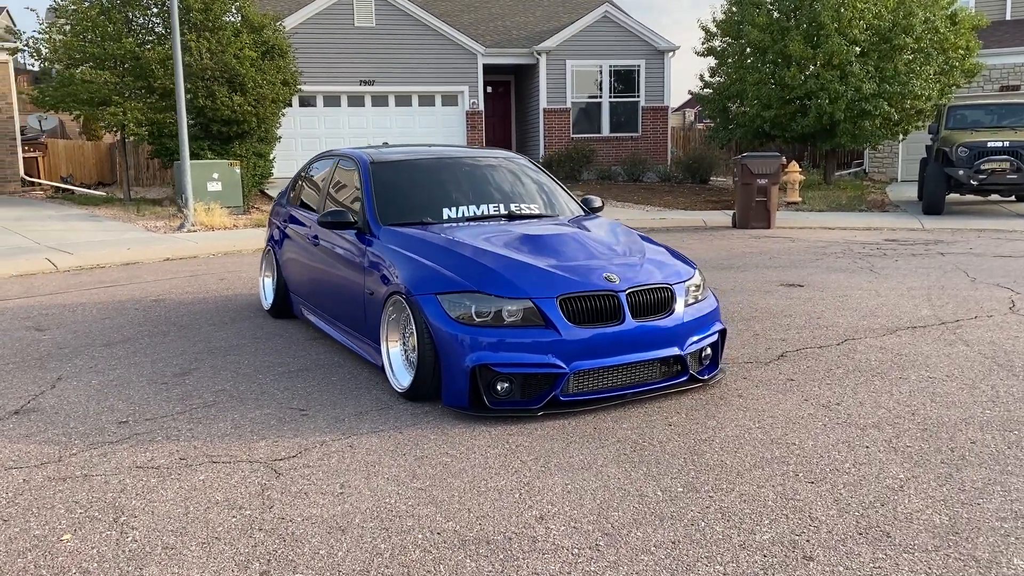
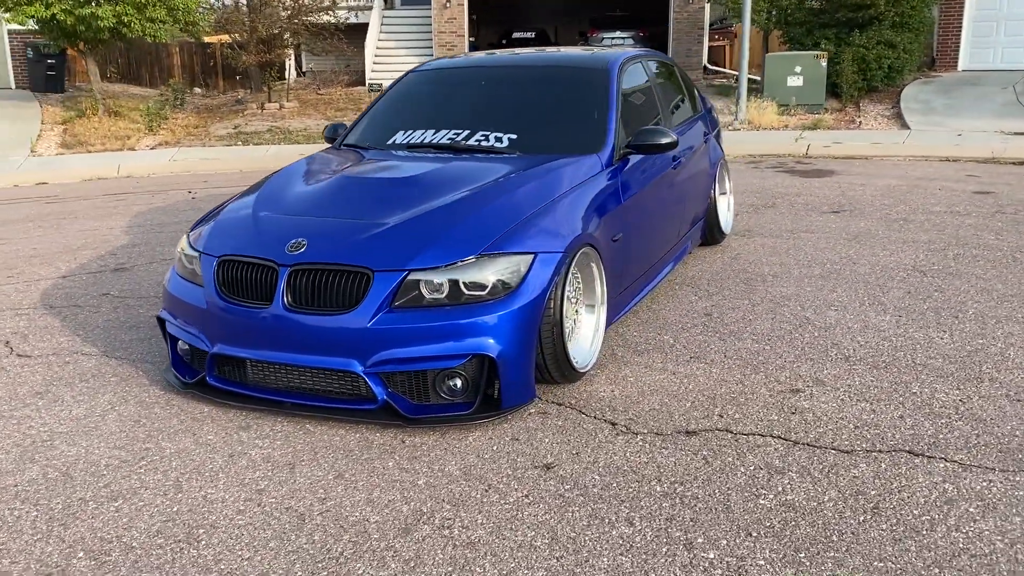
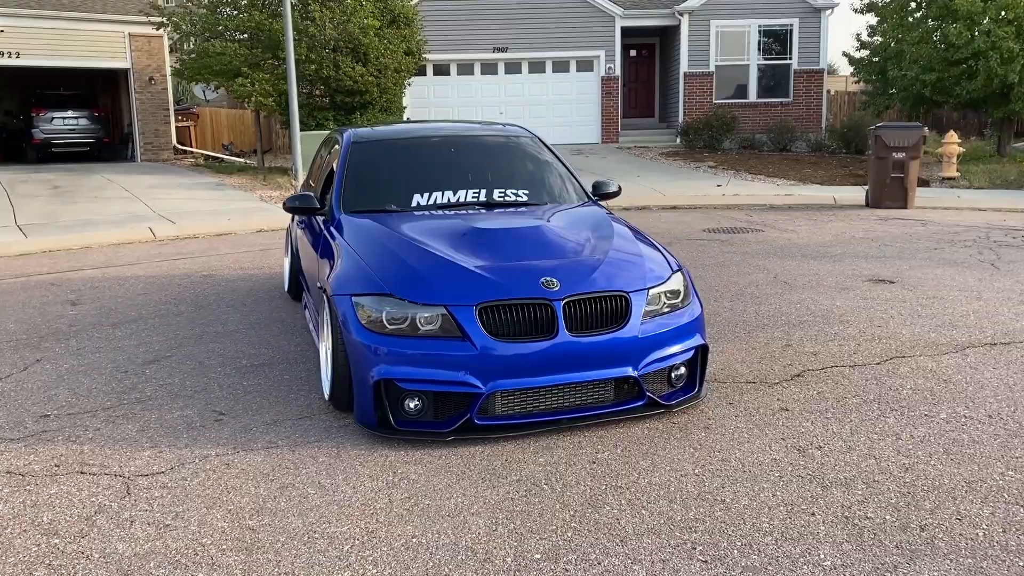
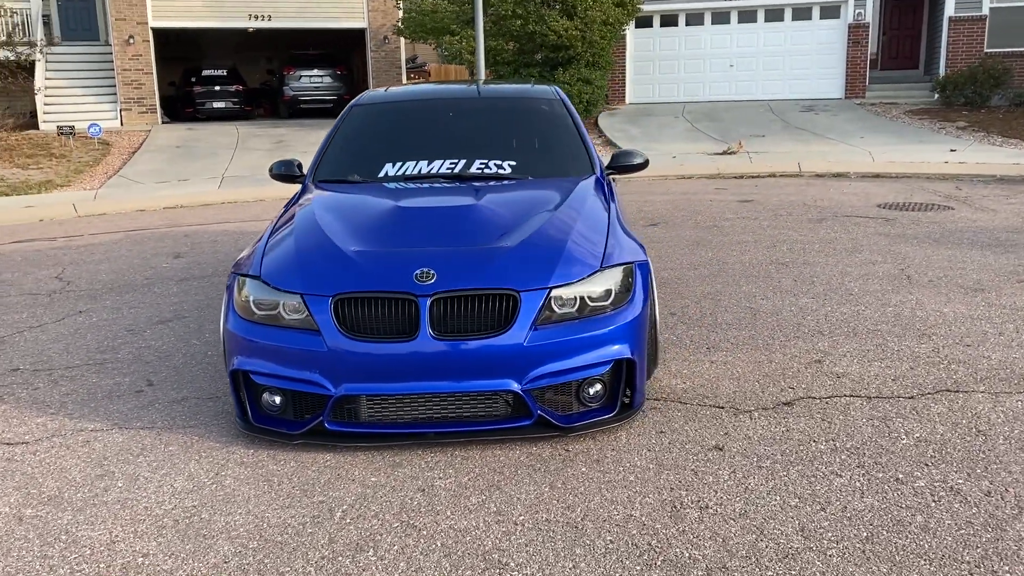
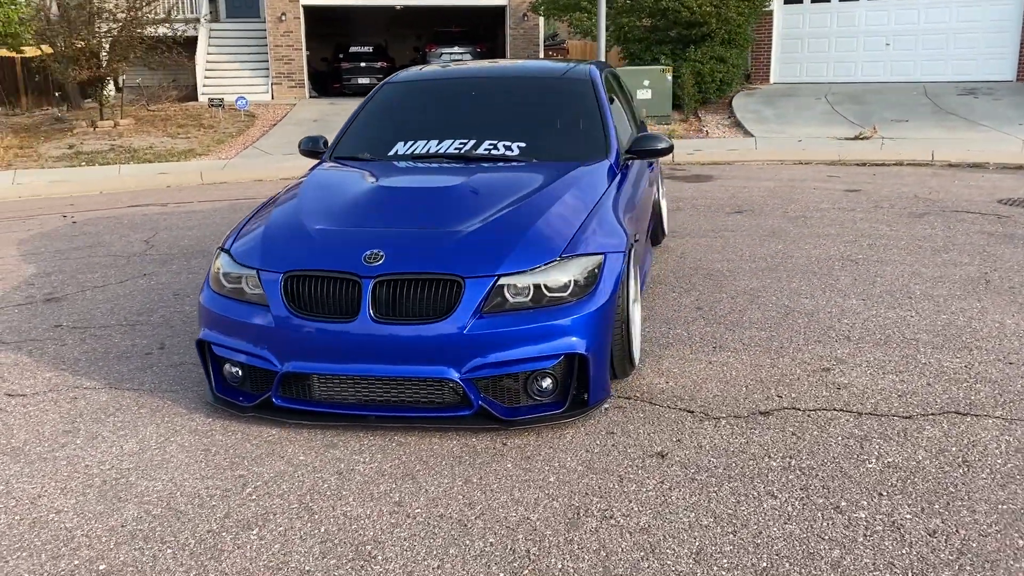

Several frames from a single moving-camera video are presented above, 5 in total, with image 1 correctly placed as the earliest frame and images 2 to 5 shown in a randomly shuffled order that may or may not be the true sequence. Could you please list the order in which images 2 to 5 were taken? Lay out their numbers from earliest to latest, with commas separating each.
3, 4, 5, 2
